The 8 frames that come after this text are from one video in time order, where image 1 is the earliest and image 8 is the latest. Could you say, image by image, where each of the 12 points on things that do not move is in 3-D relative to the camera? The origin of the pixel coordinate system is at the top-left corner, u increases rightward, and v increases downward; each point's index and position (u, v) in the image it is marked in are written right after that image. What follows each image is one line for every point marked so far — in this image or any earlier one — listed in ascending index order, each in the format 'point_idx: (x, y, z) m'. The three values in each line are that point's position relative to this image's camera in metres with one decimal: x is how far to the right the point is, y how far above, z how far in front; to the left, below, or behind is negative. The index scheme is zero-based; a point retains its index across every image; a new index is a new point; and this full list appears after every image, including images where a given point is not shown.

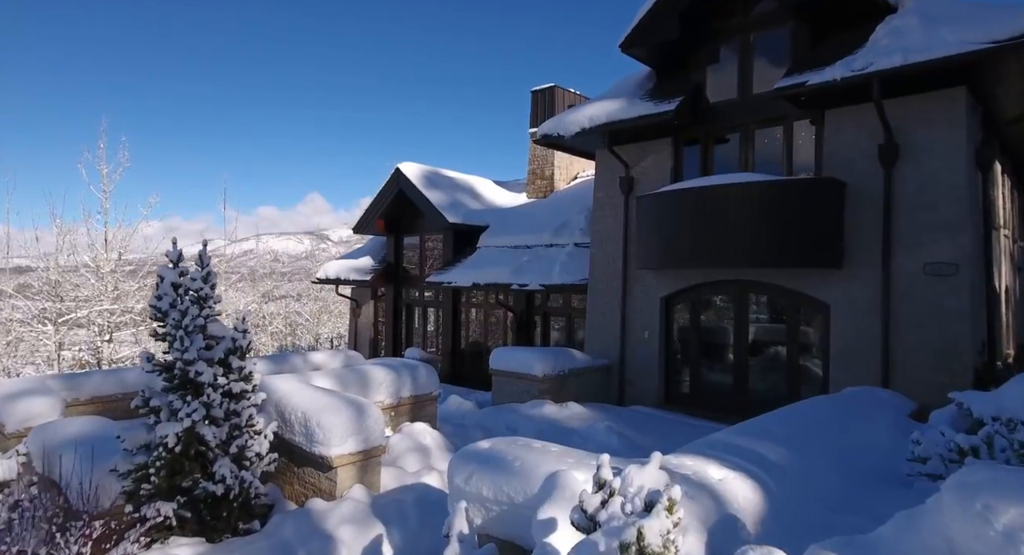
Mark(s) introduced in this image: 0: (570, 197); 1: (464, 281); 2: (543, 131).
0: (+1.4, +1.8, +15.4) m
1: (-1.0, -0.1, +14.3) m
2: (+0.6, +2.6, +11.6) m
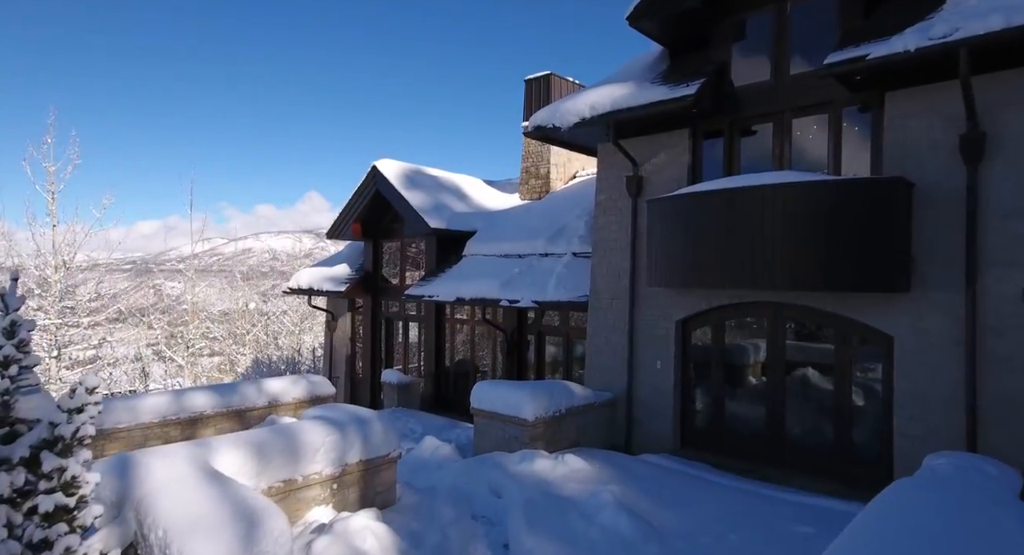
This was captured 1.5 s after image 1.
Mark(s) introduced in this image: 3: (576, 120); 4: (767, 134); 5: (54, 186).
0: (+1.2, +1.6, +13.7) m
1: (-1.2, -0.4, +12.5) m
2: (+0.4, +2.3, +9.9) m
3: (+0.9, +2.2, +9.3) m
4: (+3.2, +1.8, +8.4) m
5: (-11.6, +2.3, +16.7) m
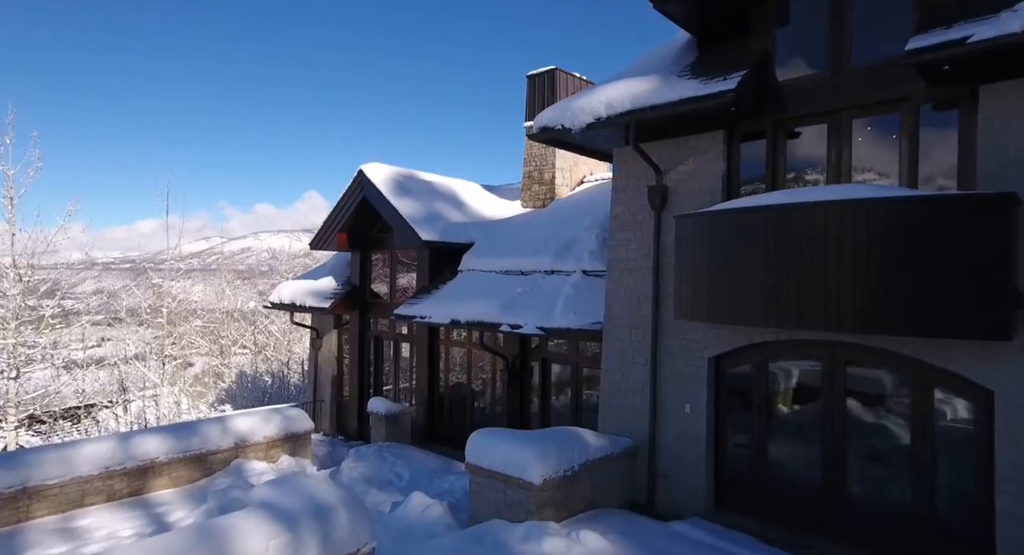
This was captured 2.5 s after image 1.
0: (+1.2, +1.3, +12.3) m
1: (-1.2, -0.7, +11.1) m
2: (+0.4, +2.0, +8.5) m
3: (+0.9, +1.9, +7.9) m
4: (+3.3, +1.5, +7.0) m
5: (-11.6, +2.0, +15.3) m
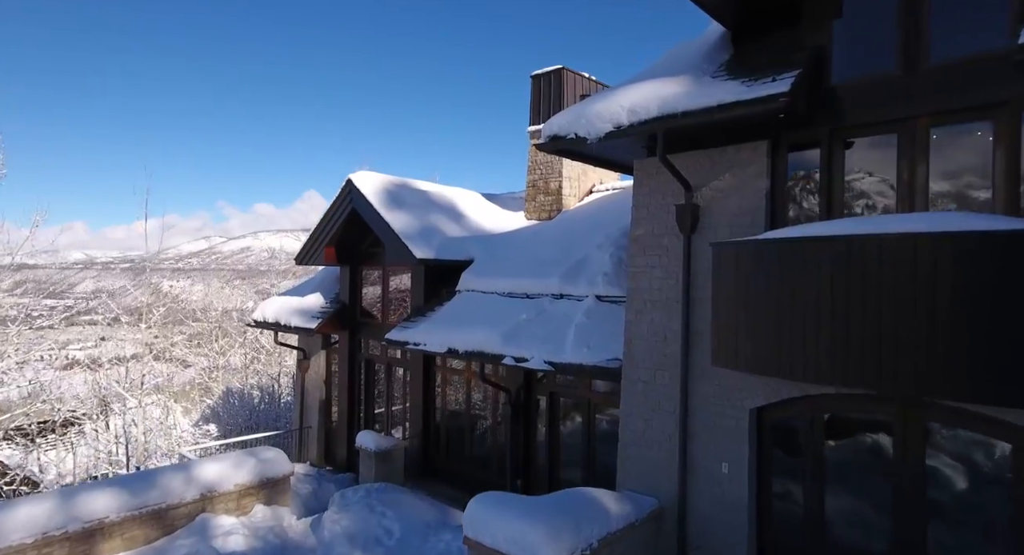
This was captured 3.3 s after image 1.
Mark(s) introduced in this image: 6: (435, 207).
0: (+1.3, +0.9, +11.1) m
1: (-1.1, -1.0, +10.0) m
2: (+0.4, +1.6, +7.3) m
3: (+1.0, +1.5, +6.8) m
4: (+3.3, +1.1, +5.8) m
5: (-11.5, +1.6, +14.1) m
6: (-1.5, +1.4, +12.7) m
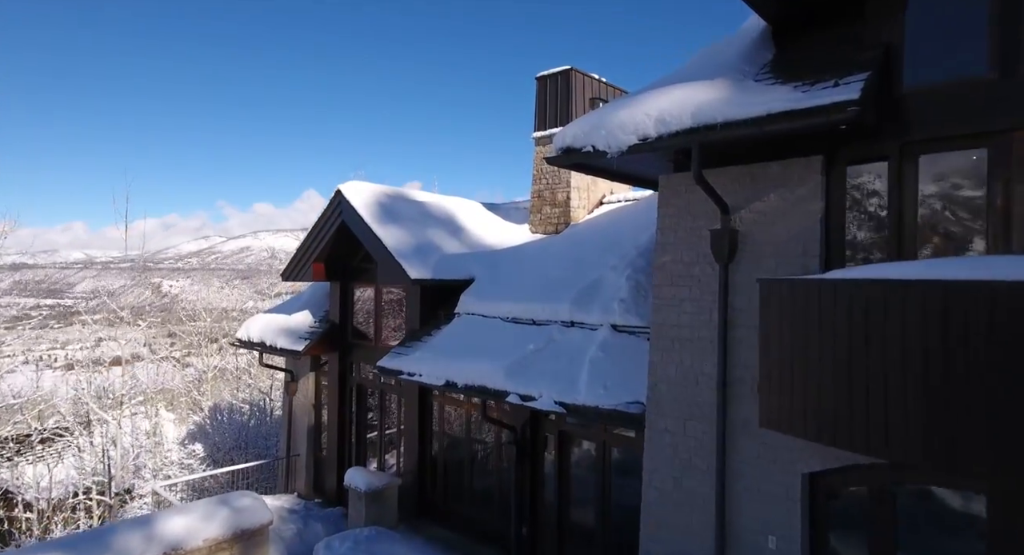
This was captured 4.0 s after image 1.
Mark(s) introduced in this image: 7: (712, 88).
0: (+1.4, +0.6, +10.1) m
1: (-1.1, -1.4, +9.0) m
2: (+0.5, +1.3, +6.3) m
3: (+1.1, +1.2, +5.8) m
4: (+3.4, +0.8, +4.8) m
5: (-11.5, +1.3, +13.1) m
6: (-1.4, +1.0, +11.7) m
7: (+1.7, +1.6, +5.7) m
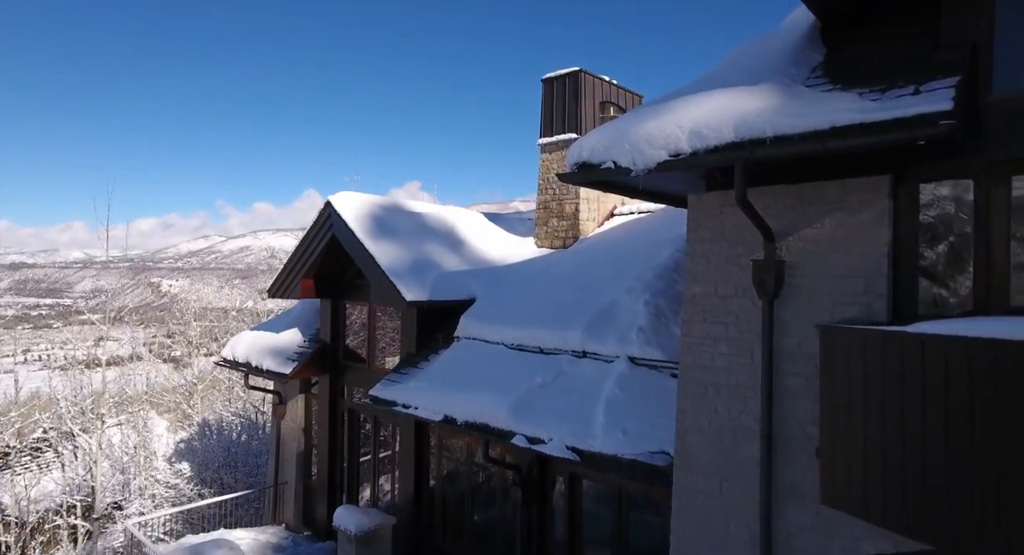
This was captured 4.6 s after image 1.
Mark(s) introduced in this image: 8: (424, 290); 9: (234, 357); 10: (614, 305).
0: (+1.4, +0.3, +9.3) m
1: (-1.0, -1.7, +8.1) m
2: (+0.6, +1.0, +5.5) m
3: (+1.1, +0.9, +4.9) m
4: (+3.5, +0.5, +4.0) m
5: (-11.4, +1.0, +12.2) m
6: (-1.4, +0.7, +10.8) m
7: (+1.8, +1.3, +4.8) m
8: (-1.2, -0.2, +9.3) m
9: (-5.3, -1.5, +12.5) m
10: (+1.2, -0.3, +8.0) m
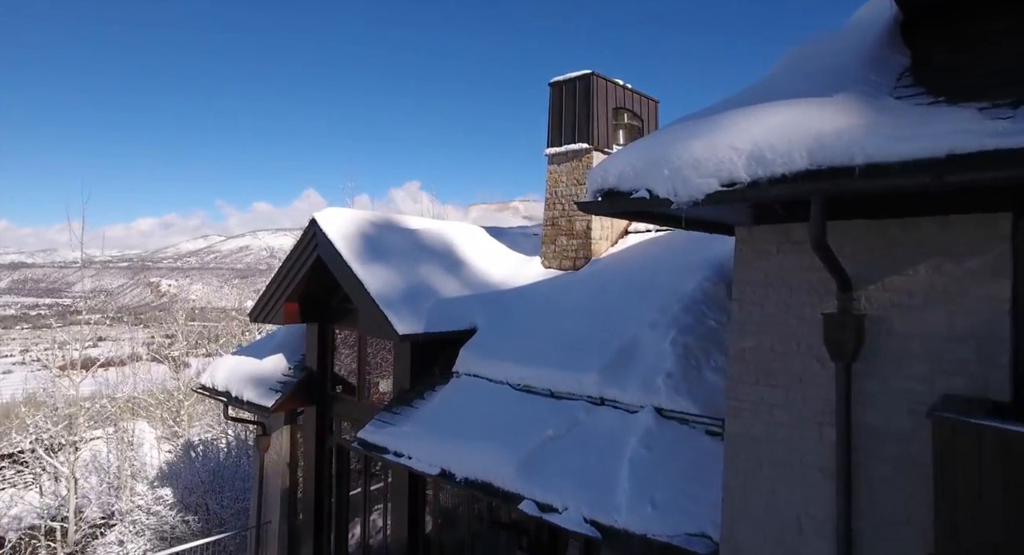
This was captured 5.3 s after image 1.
0: (+1.5, -0.1, +8.3) m
1: (-0.9, -2.0, +7.1) m
2: (+0.7, +0.6, +4.5) m
3: (+1.2, +0.5, +3.9) m
4: (+3.6, +0.1, +3.0) m
5: (-11.3, +0.7, +11.2) m
6: (-1.3, +0.4, +9.8) m
7: (+1.9, +1.0, +3.8) m
8: (-1.2, -0.5, +8.3) m
9: (-5.2, -1.9, +11.5) m
10: (+1.3, -0.7, +7.0) m
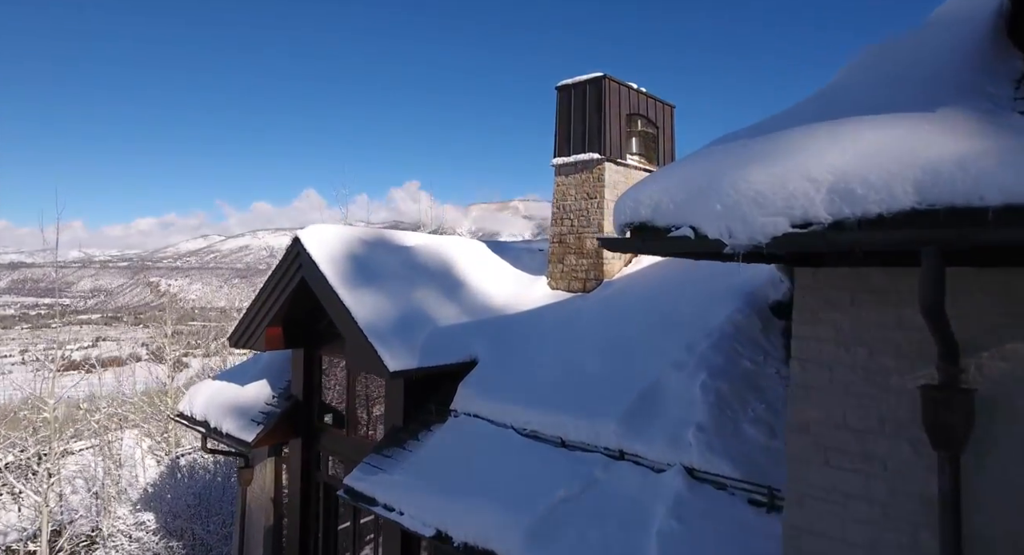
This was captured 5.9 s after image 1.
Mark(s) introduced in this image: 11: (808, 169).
0: (+1.6, -0.4, +7.4) m
1: (-0.9, -2.3, +6.2) m
2: (+0.7, +0.3, +3.6) m
3: (+1.3, +0.2, +3.0) m
4: (+3.6, -0.2, +2.1) m
5: (-11.3, +0.3, +10.3) m
6: (-1.2, +0.1, +8.9) m
7: (+1.9, +0.7, +2.9) m
8: (-1.1, -0.9, +7.4) m
9: (-5.2, -2.2, +10.6) m
10: (+1.4, -1.0, +6.1) m
11: (+1.4, +0.5, +3.1) m
